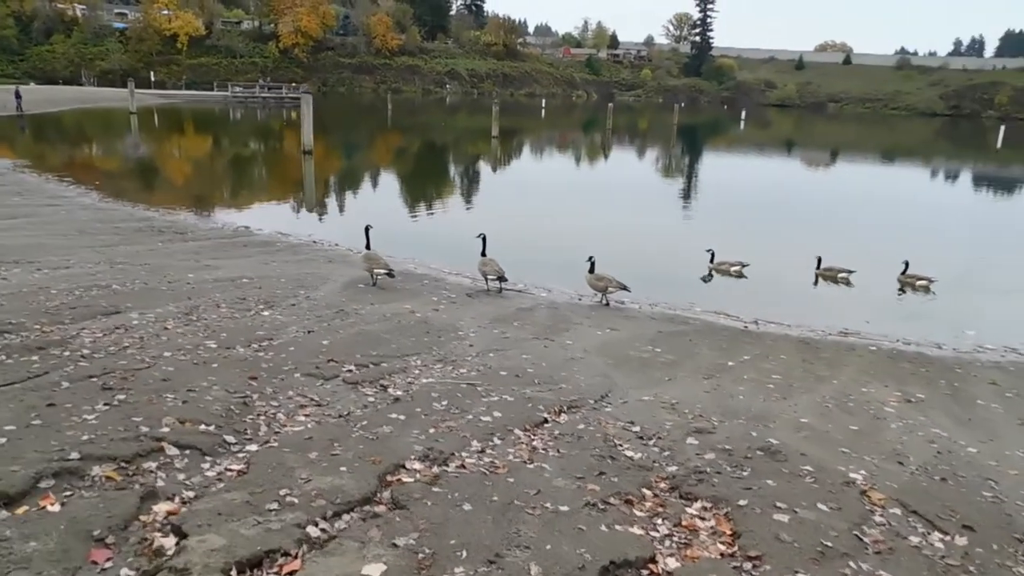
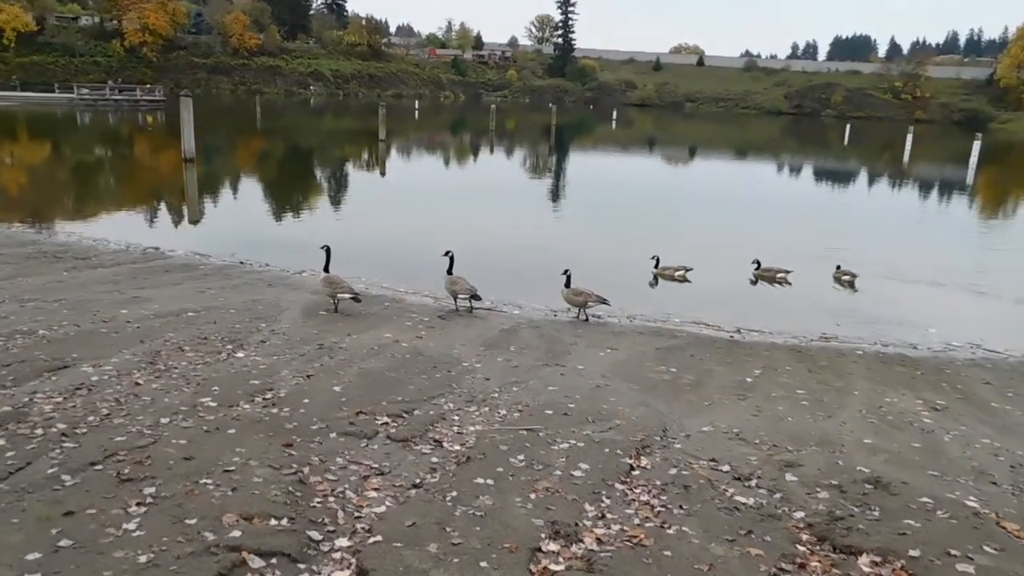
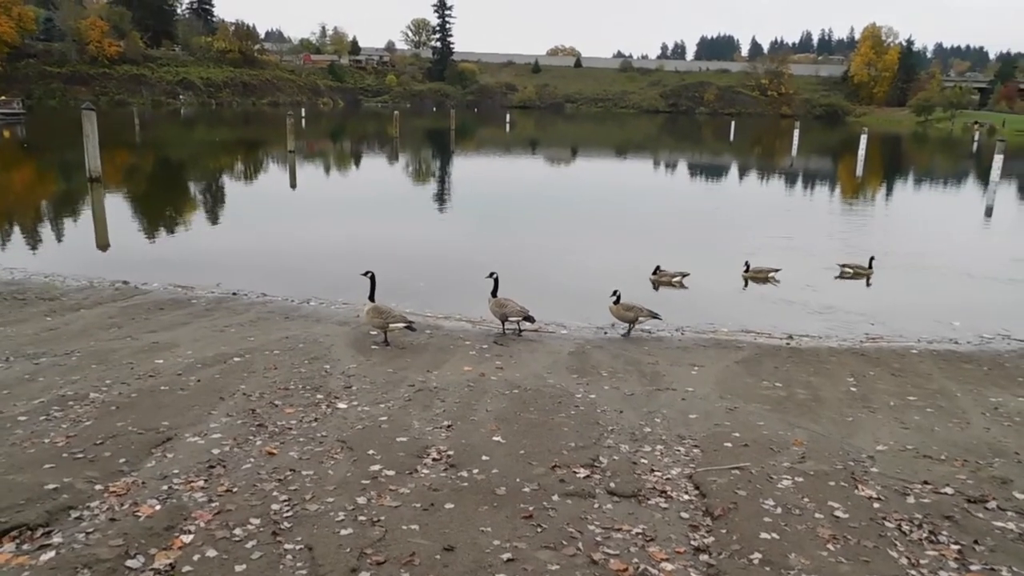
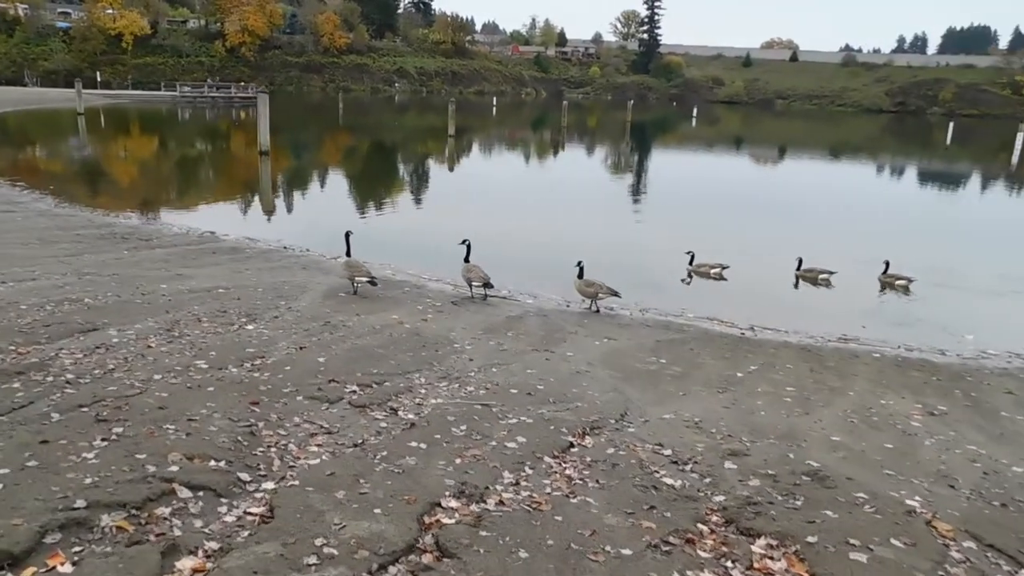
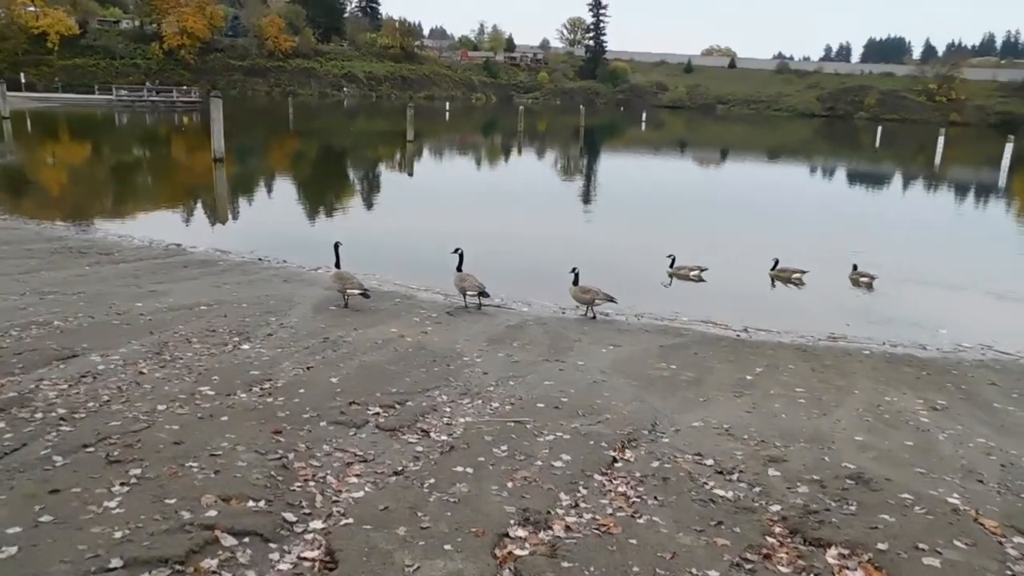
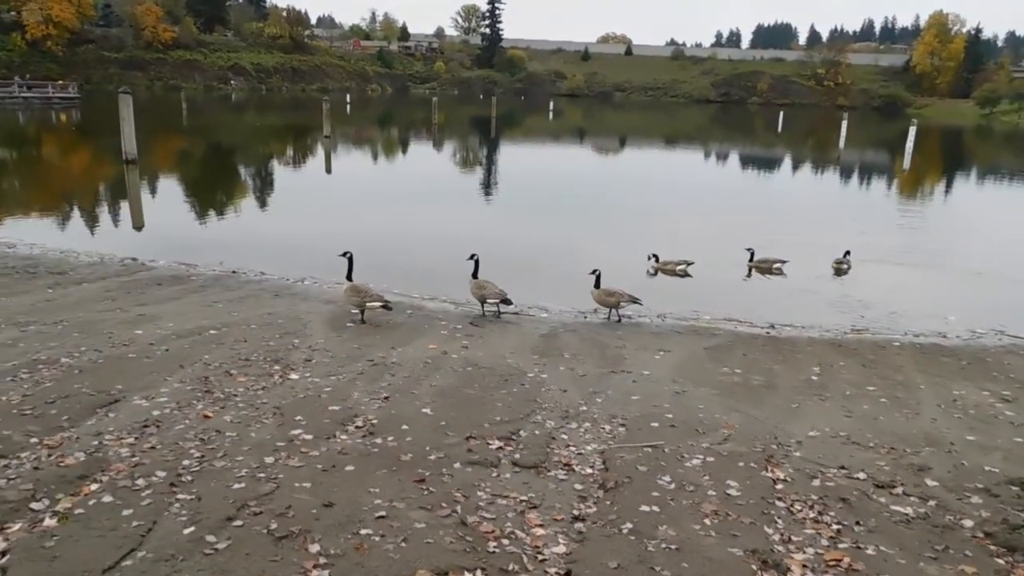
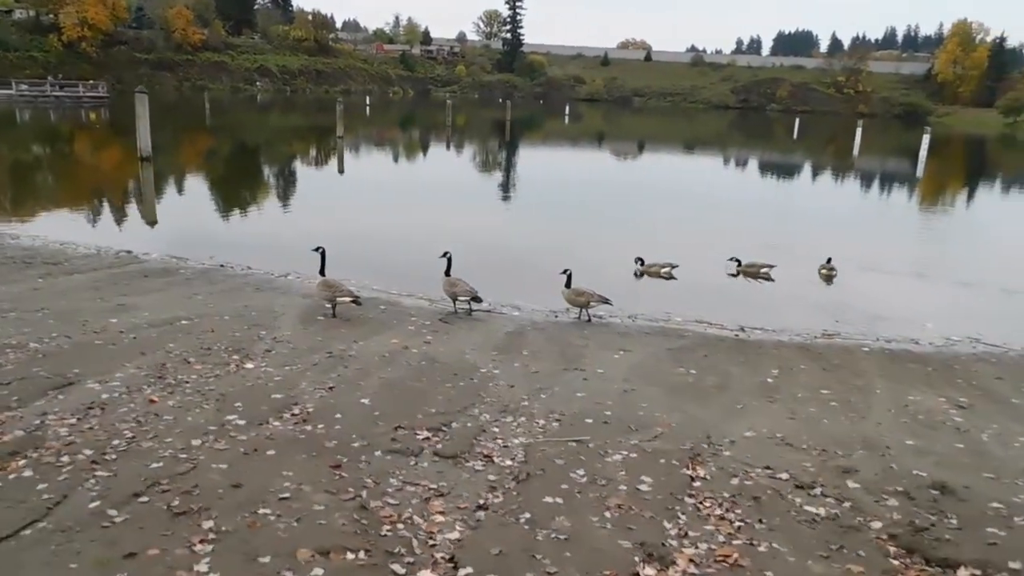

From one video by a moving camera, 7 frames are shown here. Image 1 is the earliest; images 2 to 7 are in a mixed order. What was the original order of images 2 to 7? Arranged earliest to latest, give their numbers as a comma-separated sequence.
4, 5, 2, 7, 6, 3
